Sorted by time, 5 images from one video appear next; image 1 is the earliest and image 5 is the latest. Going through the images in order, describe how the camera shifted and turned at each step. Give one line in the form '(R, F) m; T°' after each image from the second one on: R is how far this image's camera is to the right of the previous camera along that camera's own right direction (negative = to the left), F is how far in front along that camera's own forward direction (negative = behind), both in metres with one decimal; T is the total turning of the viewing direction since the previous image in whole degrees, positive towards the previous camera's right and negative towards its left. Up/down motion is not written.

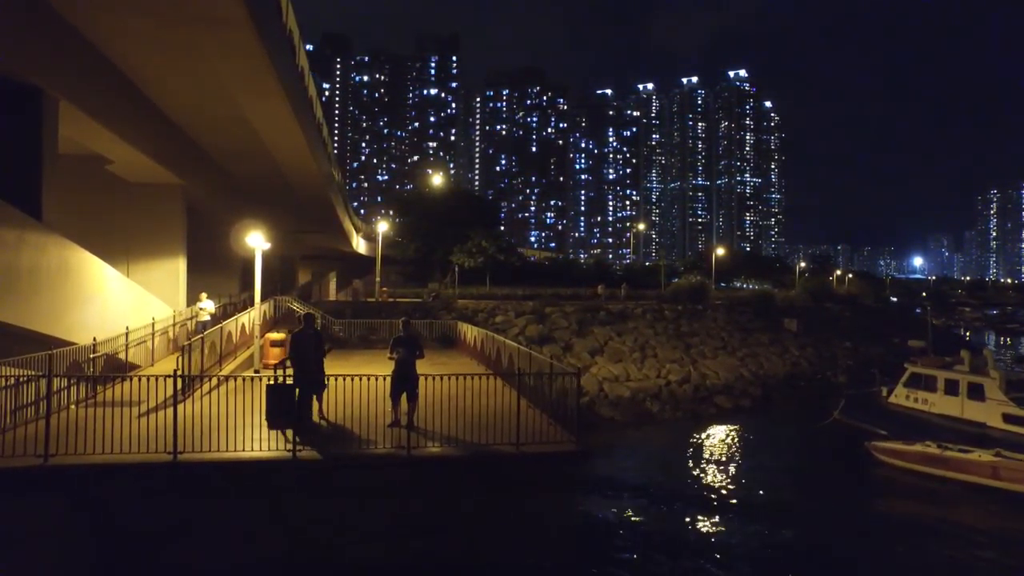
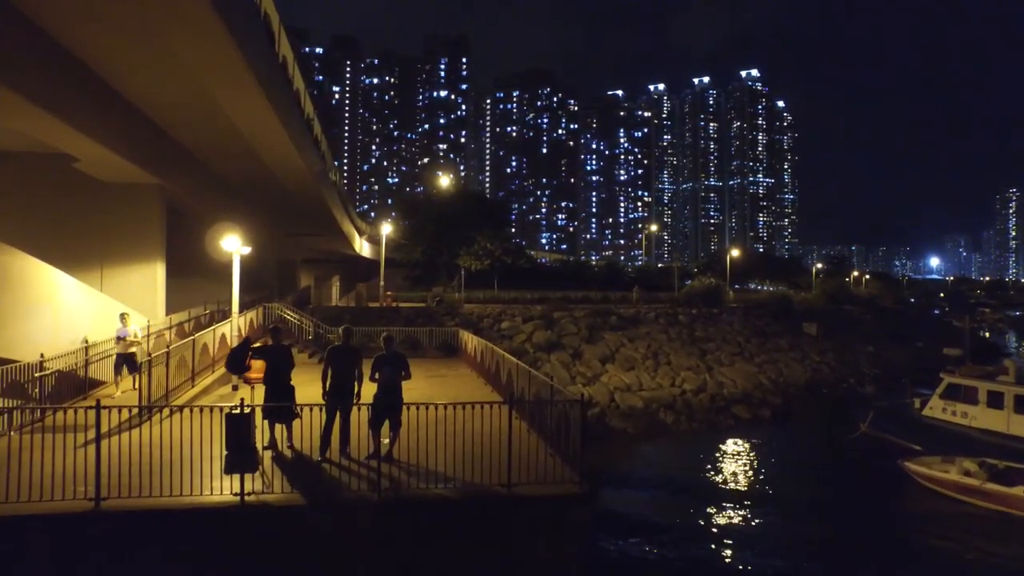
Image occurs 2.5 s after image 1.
(+0.2, +1.6) m; -1°
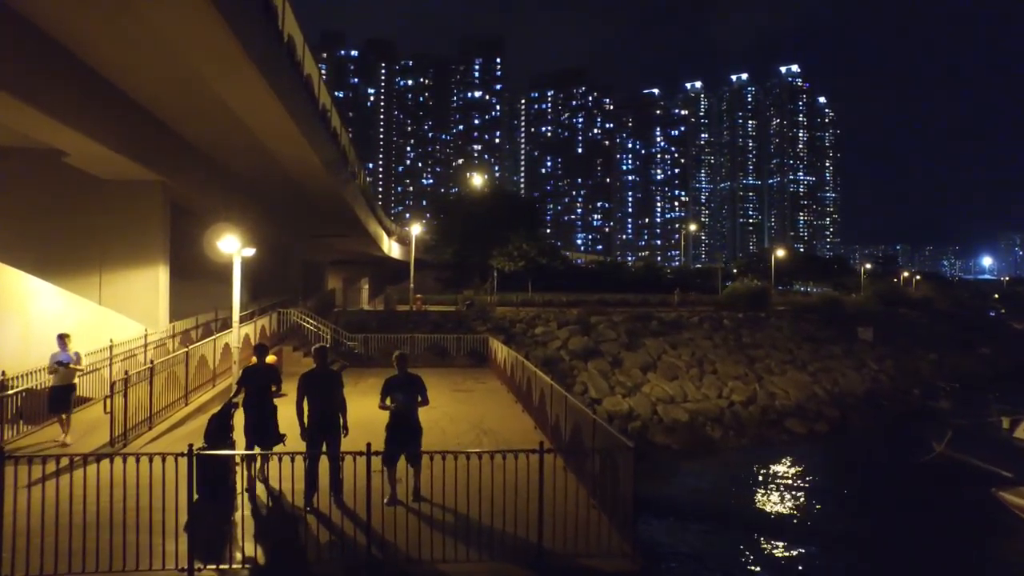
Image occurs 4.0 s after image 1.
(0.0, +2.0) m; -2°
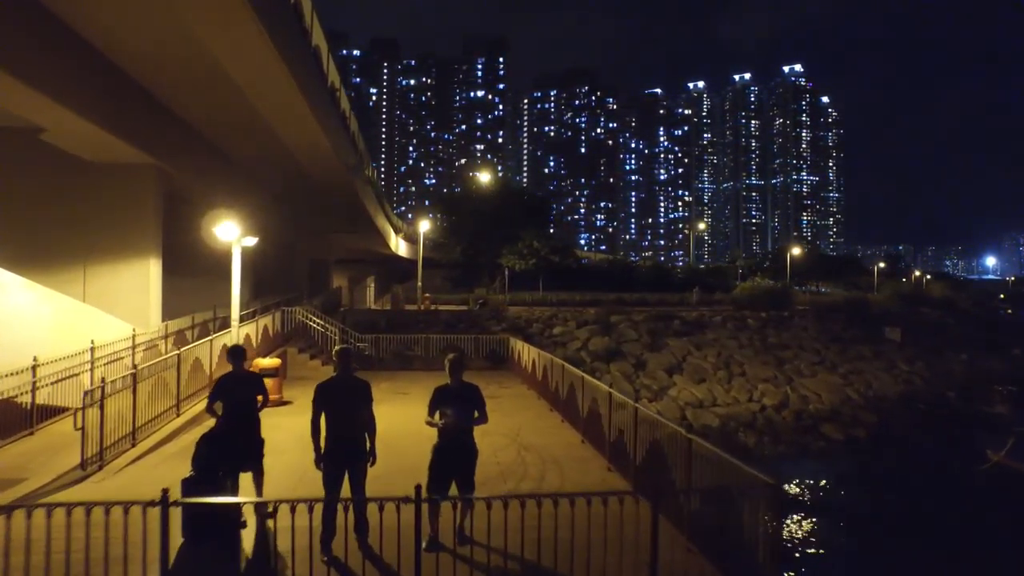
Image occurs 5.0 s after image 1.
(-0.6, +1.7) m; 0°
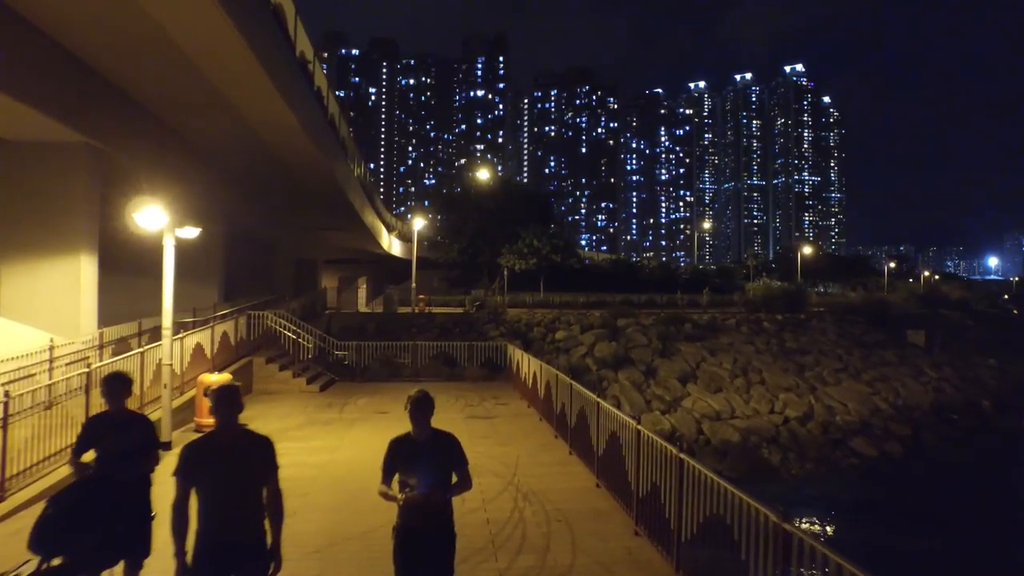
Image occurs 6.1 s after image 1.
(+0.1, +2.4) m; 0°
